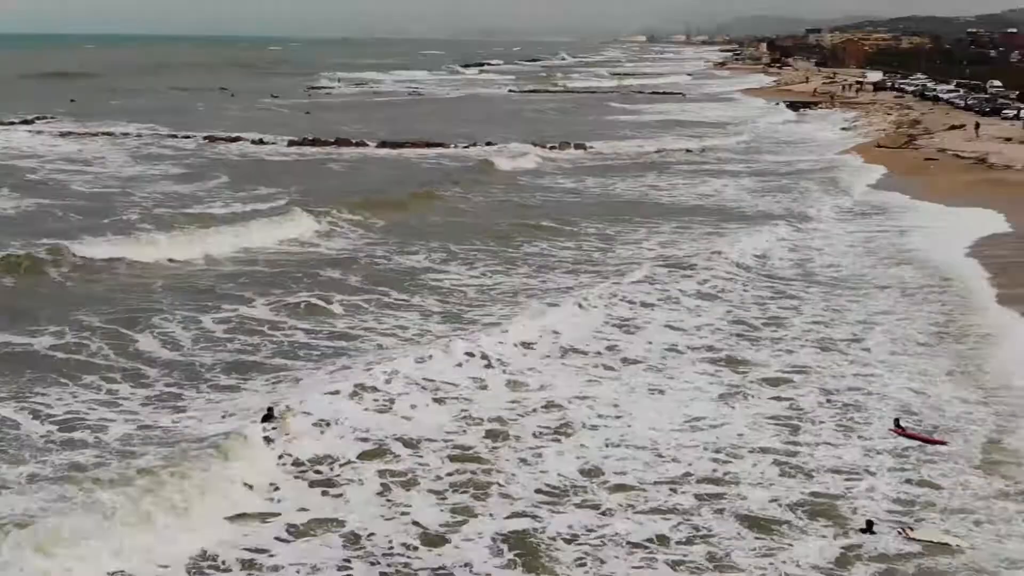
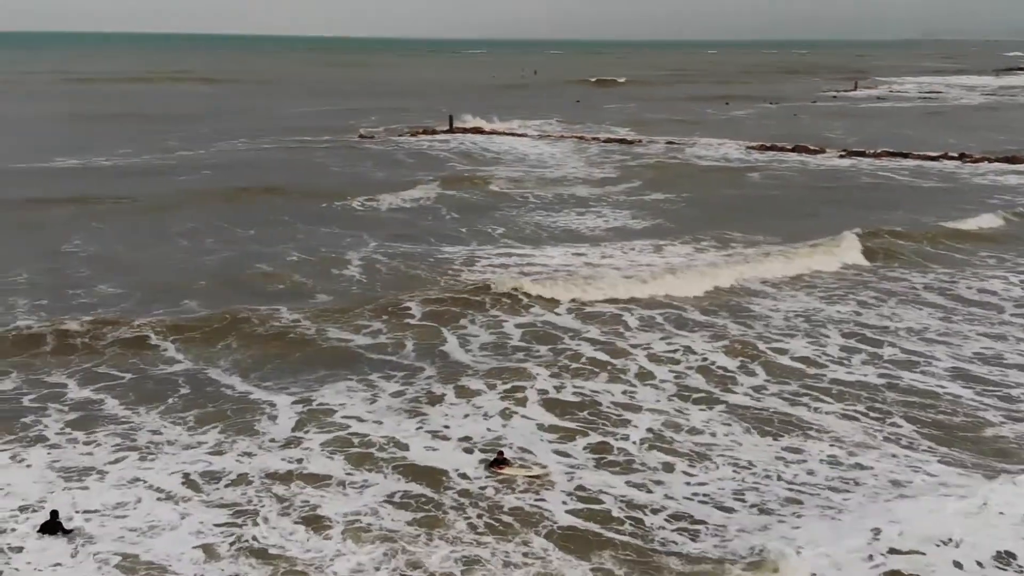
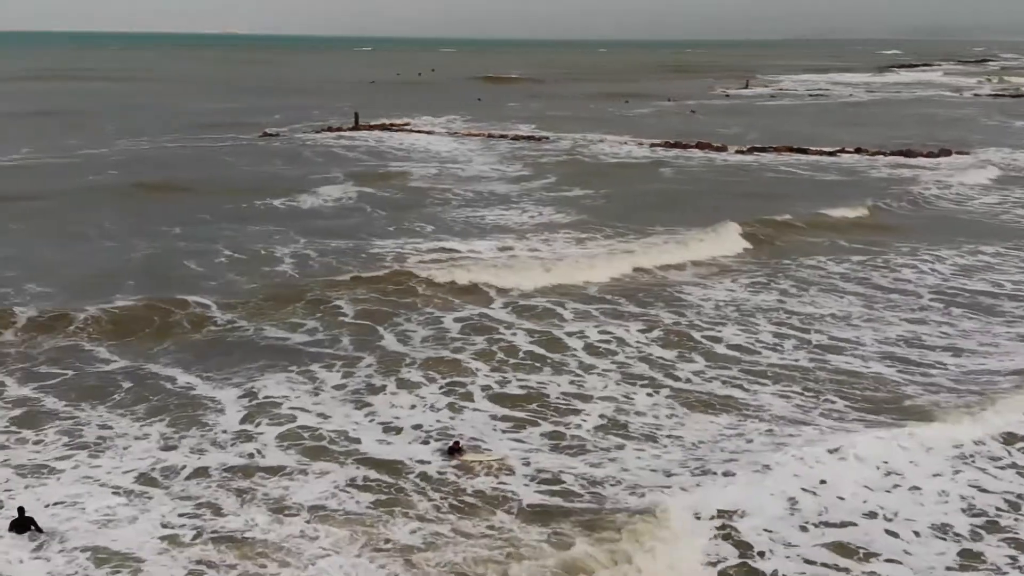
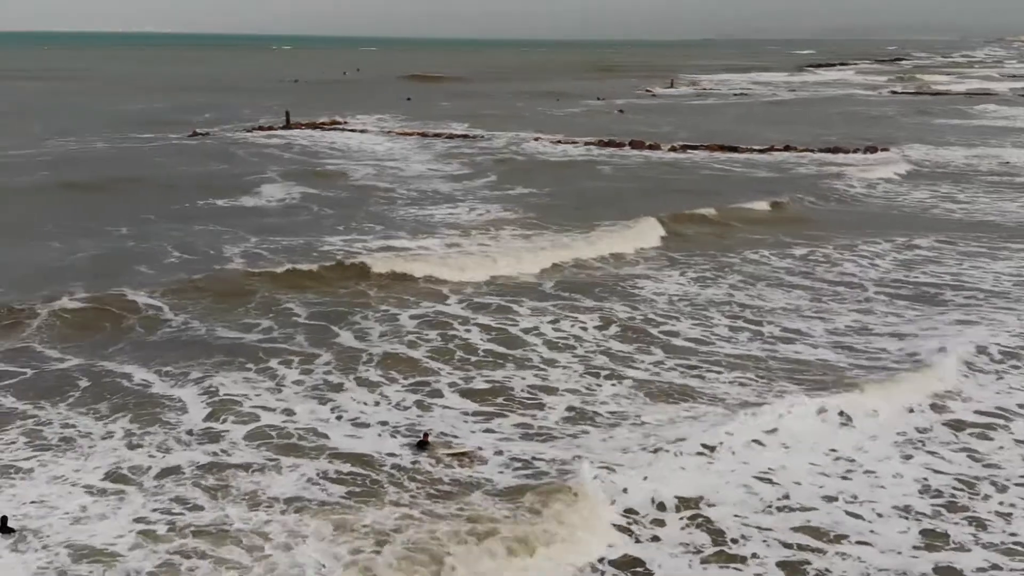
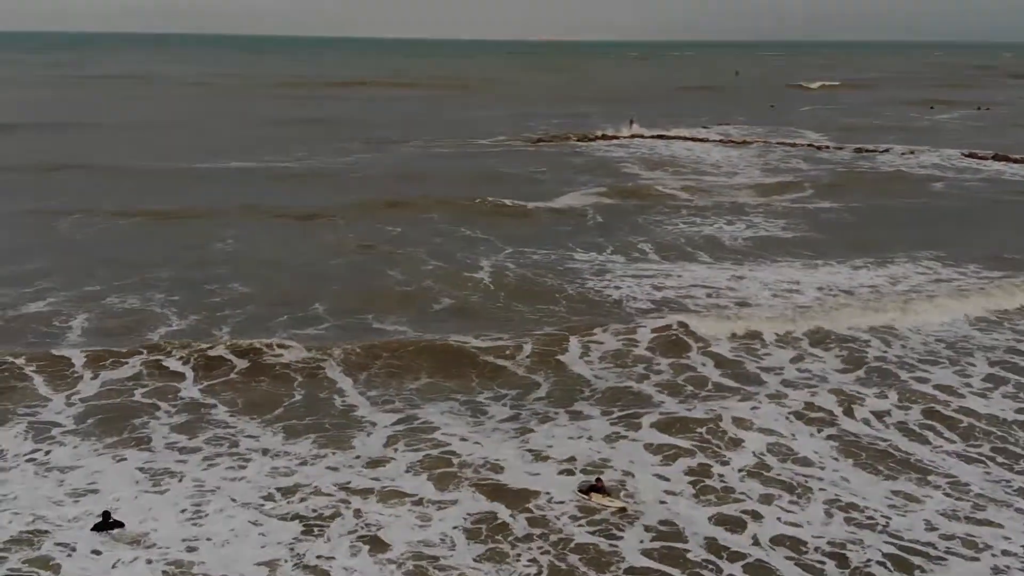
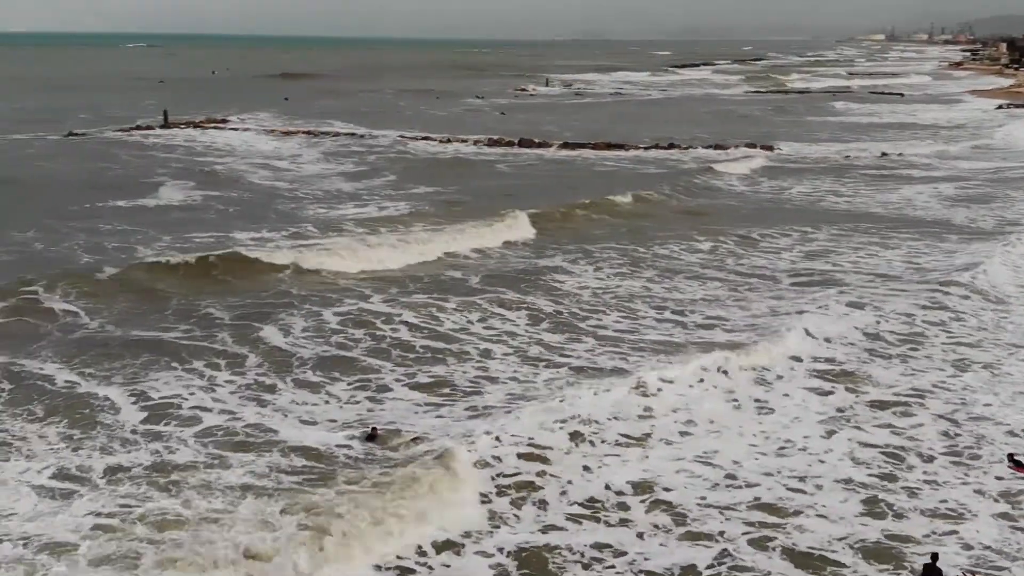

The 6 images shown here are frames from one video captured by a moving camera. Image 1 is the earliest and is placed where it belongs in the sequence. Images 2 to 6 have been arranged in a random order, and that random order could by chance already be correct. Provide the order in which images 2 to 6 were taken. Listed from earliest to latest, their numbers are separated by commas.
6, 4, 3, 2, 5
